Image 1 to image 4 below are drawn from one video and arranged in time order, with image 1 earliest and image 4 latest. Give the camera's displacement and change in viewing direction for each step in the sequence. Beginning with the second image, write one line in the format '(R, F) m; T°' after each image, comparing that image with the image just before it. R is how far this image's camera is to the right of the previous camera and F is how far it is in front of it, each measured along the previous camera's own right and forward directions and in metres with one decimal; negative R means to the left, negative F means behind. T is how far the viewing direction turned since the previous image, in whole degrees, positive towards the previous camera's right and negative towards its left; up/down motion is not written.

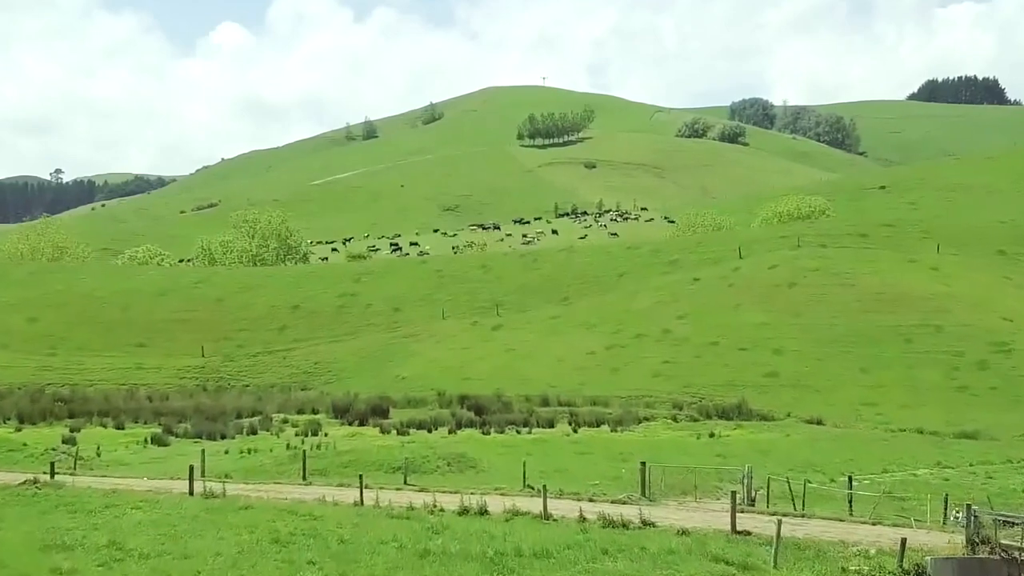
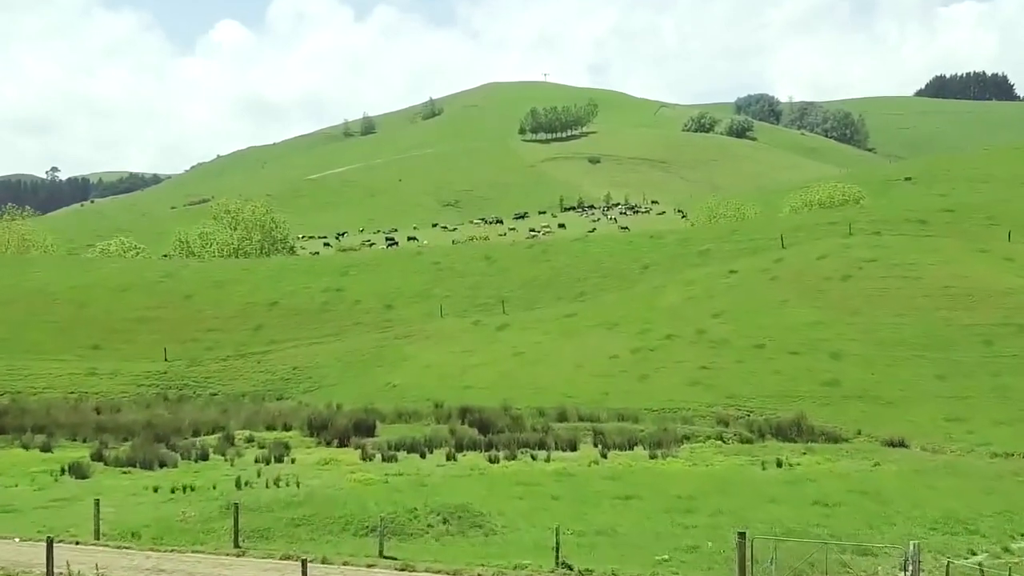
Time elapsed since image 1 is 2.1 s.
(-0.5, +8.0) m; 0°
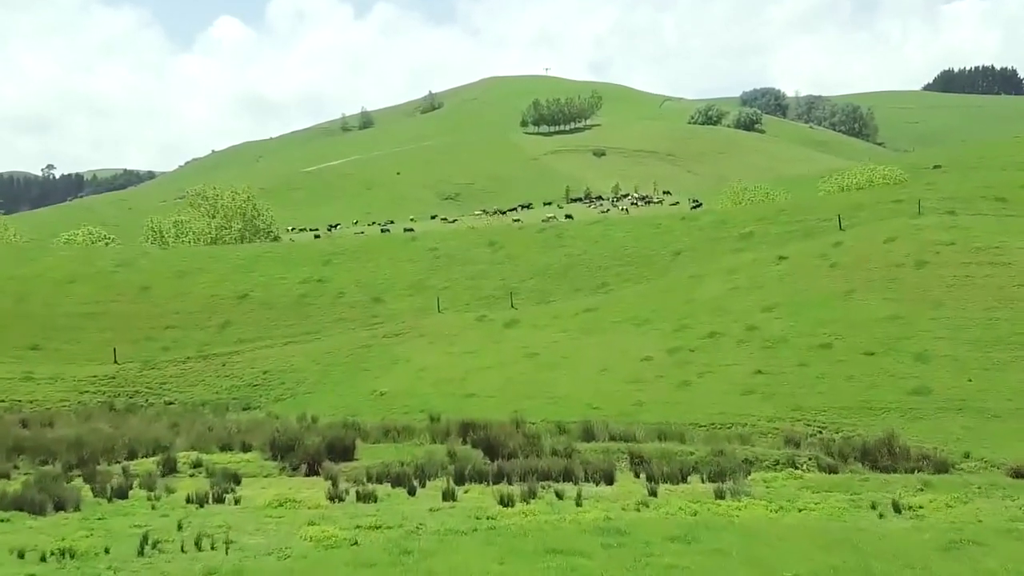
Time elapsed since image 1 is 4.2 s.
(-0.5, +8.1) m; 0°
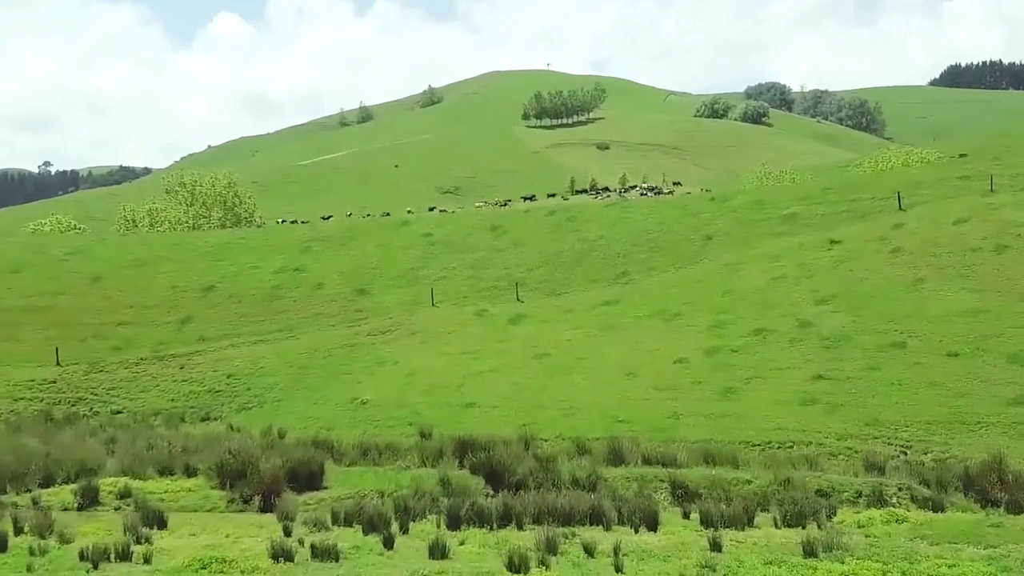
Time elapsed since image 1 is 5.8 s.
(-0.2, +6.4) m; 0°
